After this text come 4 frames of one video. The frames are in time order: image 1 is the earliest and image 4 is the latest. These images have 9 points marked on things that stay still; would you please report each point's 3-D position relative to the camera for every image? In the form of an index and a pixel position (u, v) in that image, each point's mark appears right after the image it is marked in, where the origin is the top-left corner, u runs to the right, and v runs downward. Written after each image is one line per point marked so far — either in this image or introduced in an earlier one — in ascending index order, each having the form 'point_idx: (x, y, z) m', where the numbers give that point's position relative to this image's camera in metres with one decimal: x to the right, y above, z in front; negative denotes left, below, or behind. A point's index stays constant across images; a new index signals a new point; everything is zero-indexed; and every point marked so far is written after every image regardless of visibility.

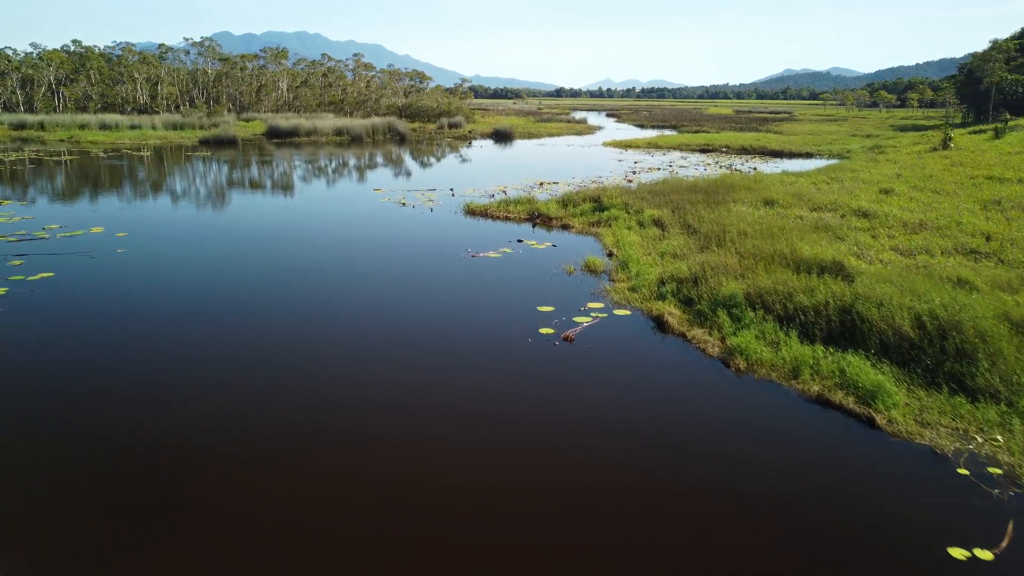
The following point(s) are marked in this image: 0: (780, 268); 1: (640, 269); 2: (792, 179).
0: (+3.8, +0.3, +7.6) m
1: (+2.1, +0.3, +8.7) m
2: (+8.3, +3.2, +16.2) m
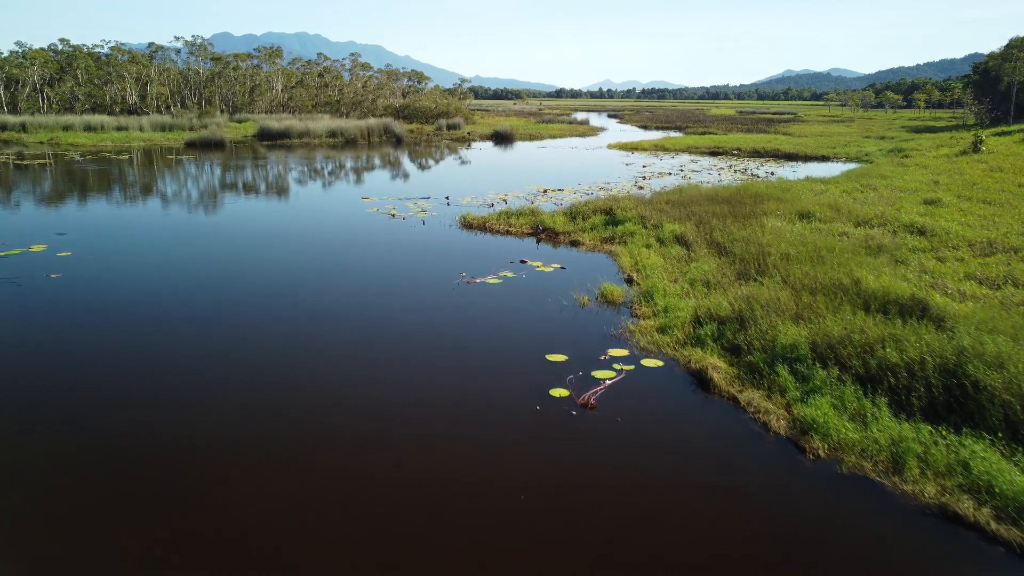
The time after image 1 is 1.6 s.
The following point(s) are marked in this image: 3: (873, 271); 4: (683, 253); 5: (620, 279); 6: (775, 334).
0: (+3.8, -0.2, +6.1) m
1: (+2.1, -0.2, +7.2) m
2: (+8.4, +2.7, +14.7) m
3: (+5.0, +0.3, +7.5) m
4: (+3.0, +0.6, +9.5) m
5: (+1.8, +0.1, +9.0) m
6: (+2.8, -0.5, +5.8) m
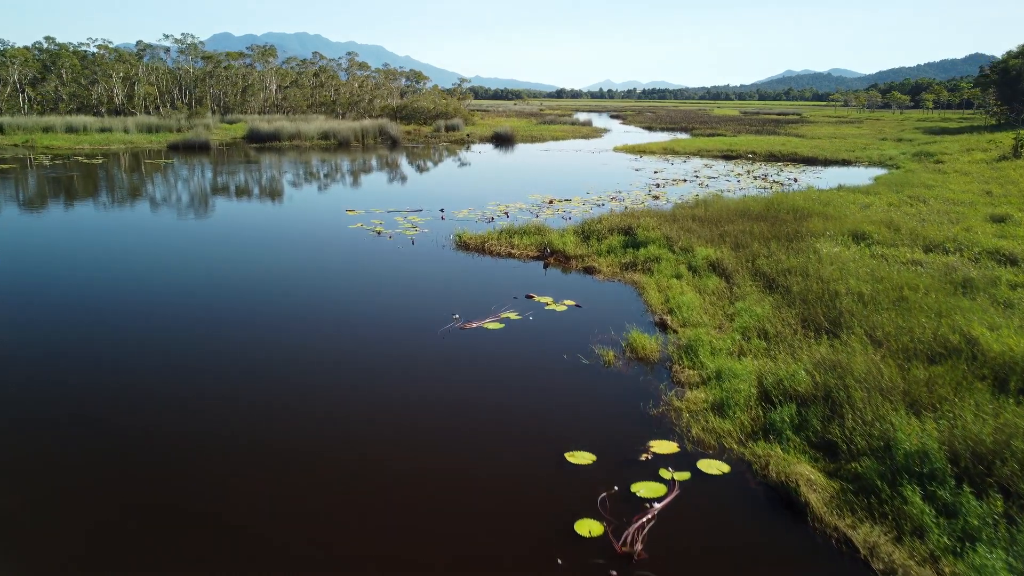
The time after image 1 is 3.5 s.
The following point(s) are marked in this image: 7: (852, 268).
0: (+3.8, -0.8, +4.5) m
1: (+2.1, -0.8, +5.6) m
2: (+8.4, +2.1, +13.0) m
3: (+5.1, -0.3, +5.9) m
4: (+3.1, 0.0, +7.9) m
5: (+1.8, -0.5, +7.3) m
6: (+2.9, -1.1, +4.1) m
7: (+4.8, +0.3, +7.7) m
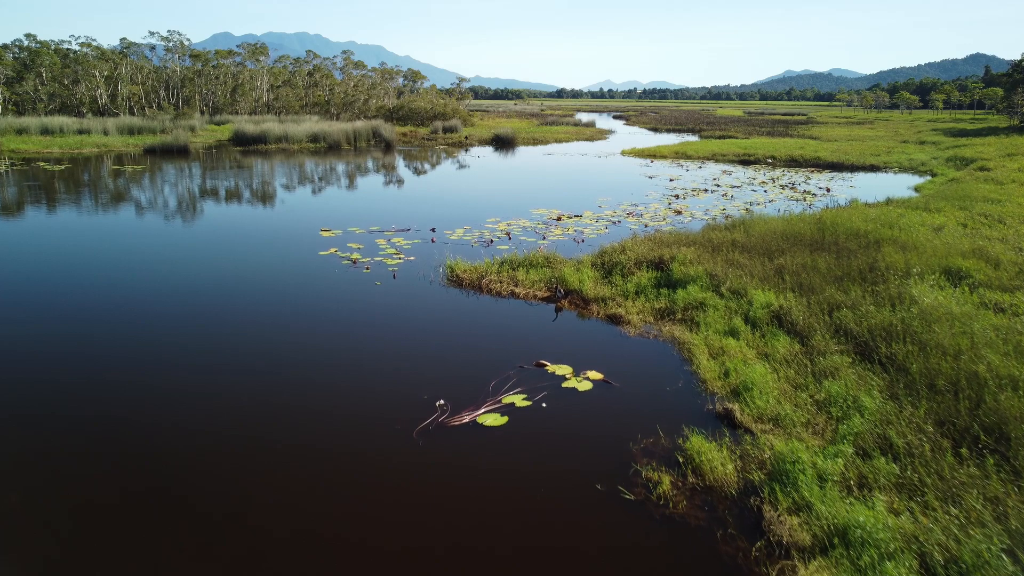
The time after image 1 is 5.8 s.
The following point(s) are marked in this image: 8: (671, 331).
0: (+3.9, -1.5, +2.5) m
1: (+2.2, -1.5, +3.6) m
2: (+8.5, +1.4, +11.1) m
3: (+5.1, -1.1, +3.9) m
4: (+3.1, -0.7, +5.9) m
5: (+1.9, -1.2, +5.3) m
6: (+2.9, -1.8, +2.1) m
7: (+4.8, -0.4, +5.7) m
8: (+2.0, -0.5, +7.0) m
